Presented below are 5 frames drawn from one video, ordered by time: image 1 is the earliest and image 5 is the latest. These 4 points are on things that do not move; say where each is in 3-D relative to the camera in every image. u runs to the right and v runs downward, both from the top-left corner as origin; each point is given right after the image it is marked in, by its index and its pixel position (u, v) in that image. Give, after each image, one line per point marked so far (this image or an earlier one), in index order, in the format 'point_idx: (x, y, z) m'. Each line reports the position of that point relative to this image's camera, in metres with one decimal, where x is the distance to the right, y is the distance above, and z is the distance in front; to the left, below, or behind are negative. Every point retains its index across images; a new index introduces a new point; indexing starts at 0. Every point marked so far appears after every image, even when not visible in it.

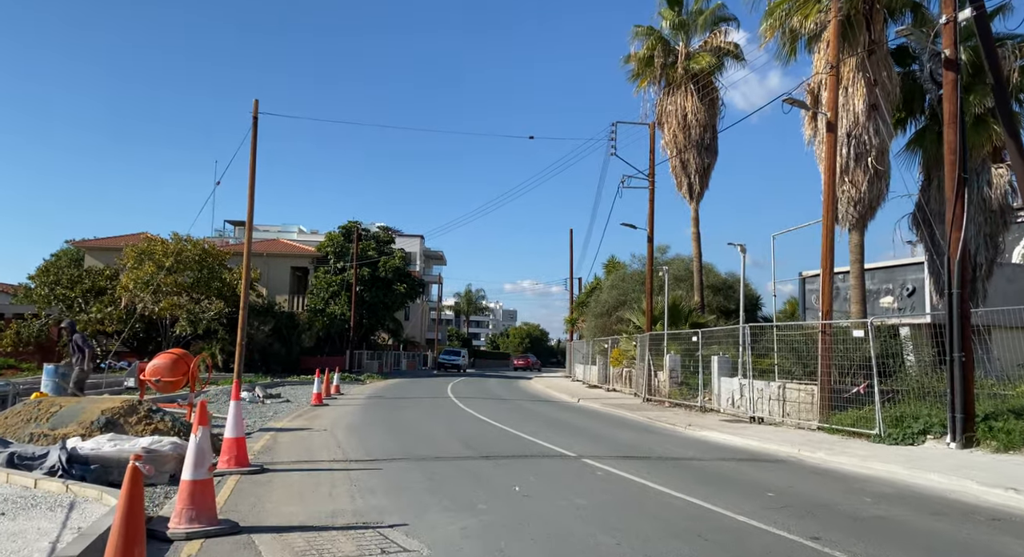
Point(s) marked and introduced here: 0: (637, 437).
0: (+2.2, -2.8, +15.1) m
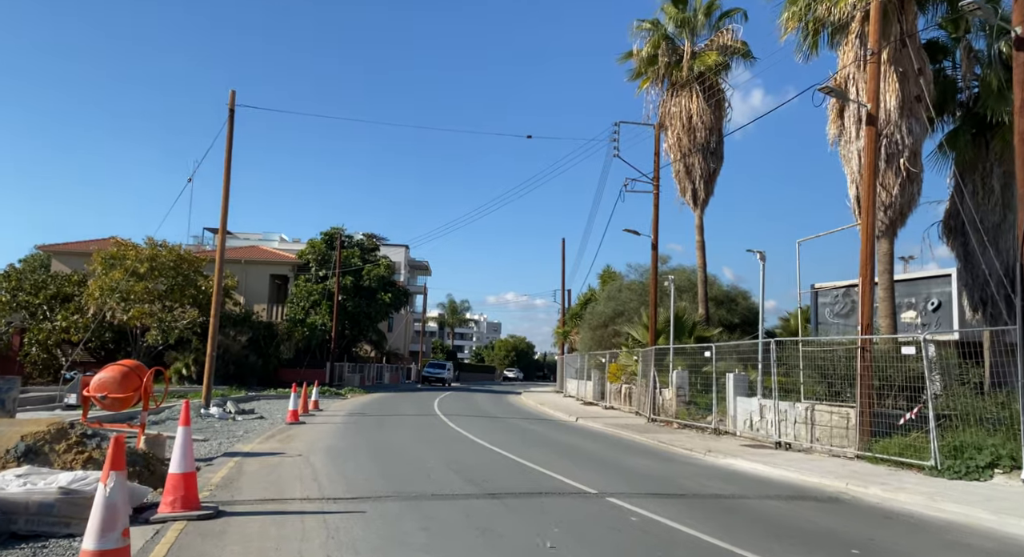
0: (+2.2, -2.9, +13.2) m
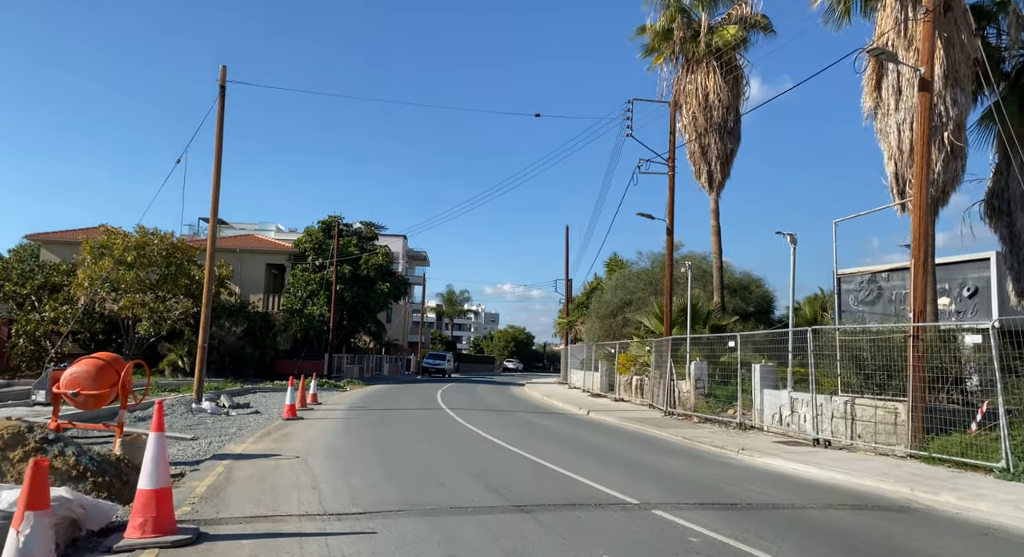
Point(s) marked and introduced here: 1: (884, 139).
0: (+2.5, -2.6, +11.9) m
1: (+7.4, +2.8, +17.3) m
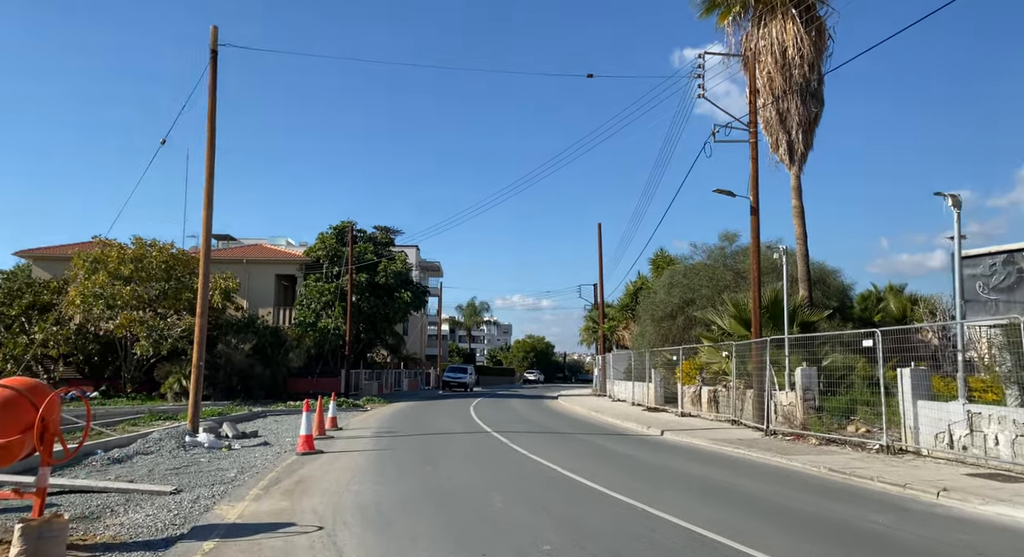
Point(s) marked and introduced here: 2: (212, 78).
0: (+3.8, -2.3, +7.7) m
1: (+8.6, +3.2, +13.0) m
2: (-6.6, +4.4, +19.0) m
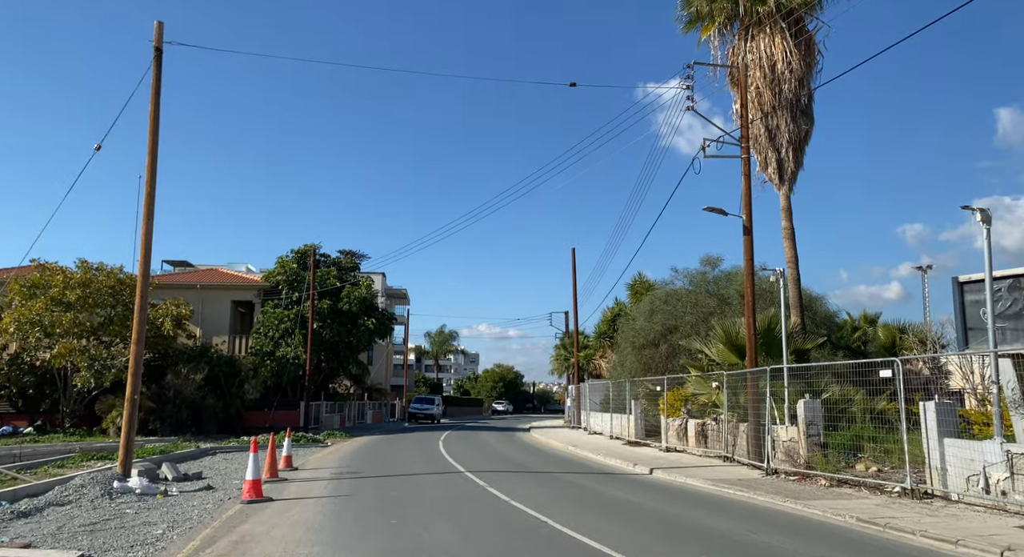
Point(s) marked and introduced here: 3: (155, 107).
0: (+3.7, -2.4, +6.0) m
1: (+8.3, +2.9, +11.6) m
2: (-7.1, +3.9, +17.1) m
3: (-7.1, +3.4, +17.2) m
